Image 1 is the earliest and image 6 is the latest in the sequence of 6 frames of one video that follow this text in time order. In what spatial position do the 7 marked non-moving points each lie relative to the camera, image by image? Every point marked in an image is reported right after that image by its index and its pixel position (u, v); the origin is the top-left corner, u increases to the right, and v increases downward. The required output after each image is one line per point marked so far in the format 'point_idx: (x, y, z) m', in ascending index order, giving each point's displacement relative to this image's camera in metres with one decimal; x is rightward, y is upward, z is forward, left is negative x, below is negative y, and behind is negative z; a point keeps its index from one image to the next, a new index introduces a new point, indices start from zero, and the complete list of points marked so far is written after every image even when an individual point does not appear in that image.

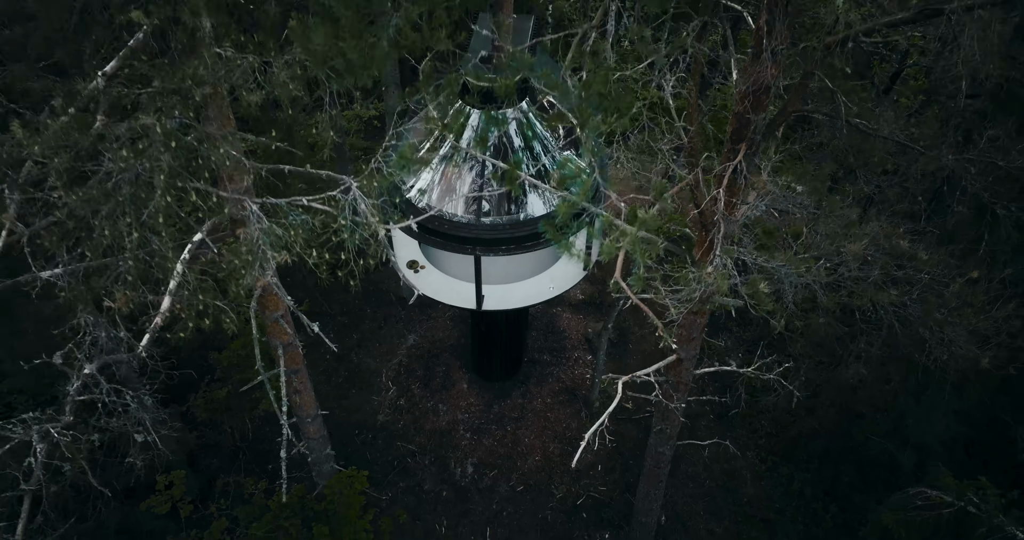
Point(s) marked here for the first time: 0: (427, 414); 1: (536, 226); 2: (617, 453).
0: (-1.7, -2.9, +12.8) m
1: (+0.3, +0.6, +8.6) m
2: (+2.1, -3.6, +12.5) m
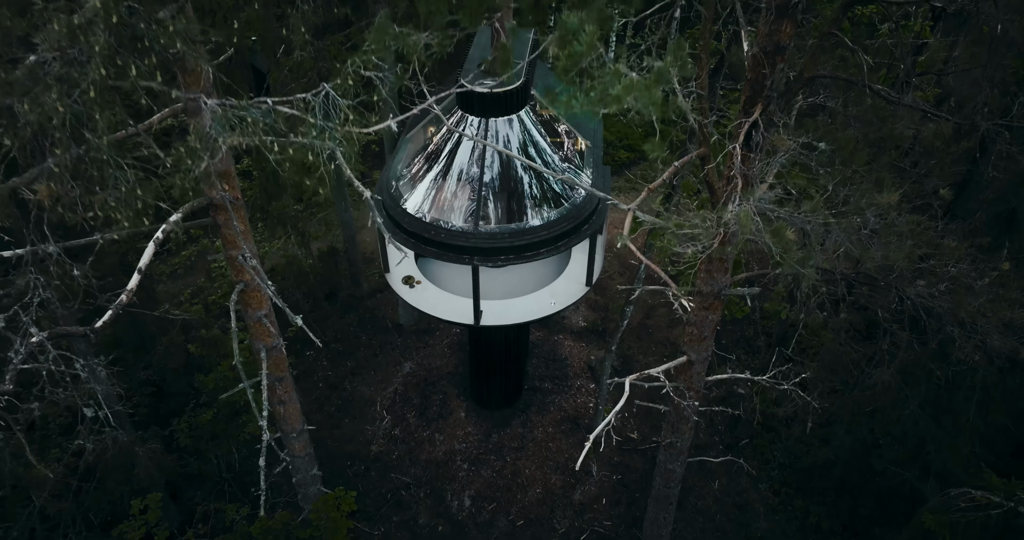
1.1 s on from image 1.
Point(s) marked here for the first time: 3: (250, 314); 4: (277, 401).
0: (-1.7, -3.4, +12.2) m
1: (+0.3, +0.4, +8.3) m
2: (+2.1, -4.0, +11.9) m
3: (-2.5, -0.4, +5.9) m
4: (-2.5, -1.4, +6.6) m
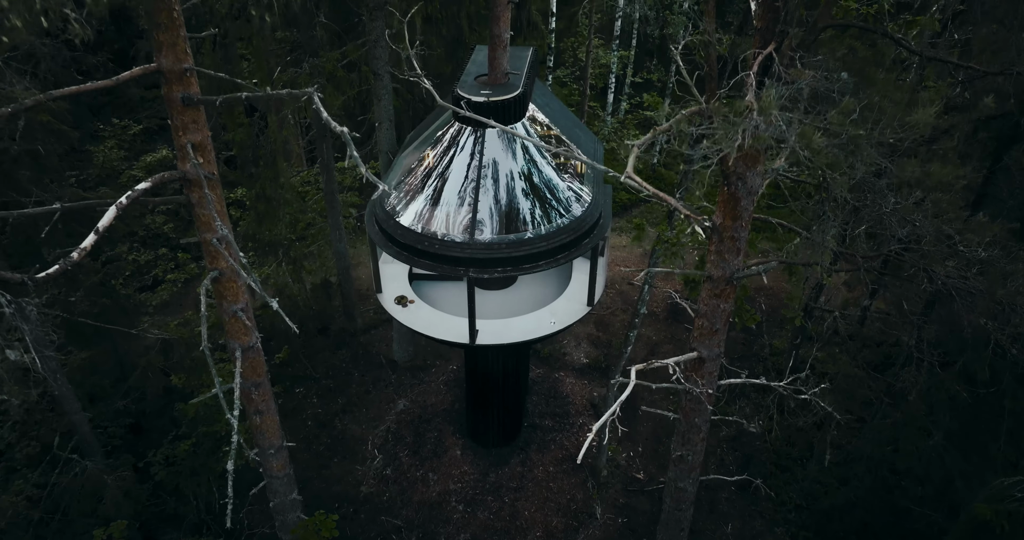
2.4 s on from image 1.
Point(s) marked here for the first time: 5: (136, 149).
0: (-1.8, -3.9, +11.5) m
1: (+0.3, +0.3, +7.9) m
2: (+2.0, -4.5, +11.1) m
3: (-2.5, -0.3, +5.5) m
4: (-2.5, -1.4, +6.1) m
5: (-9.1, +2.9, +15.3) m
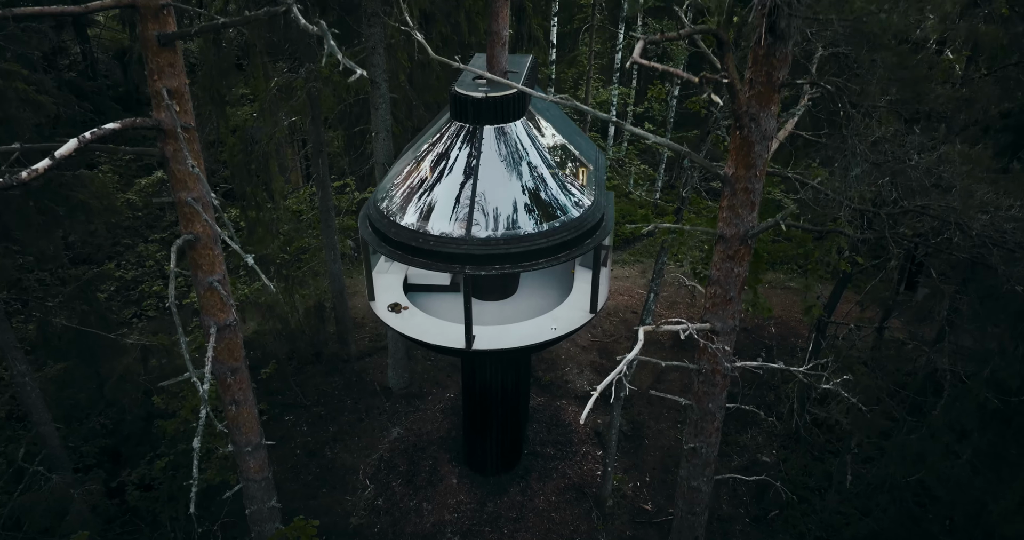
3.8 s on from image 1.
0: (-1.8, -4.2, +10.8) m
1: (+0.3, +0.3, +7.6) m
2: (+2.0, -4.8, +10.3) m
3: (-2.5, -0.1, +5.1) m
4: (-2.5, -1.2, +5.7) m
5: (-9.1, +2.3, +15.2) m
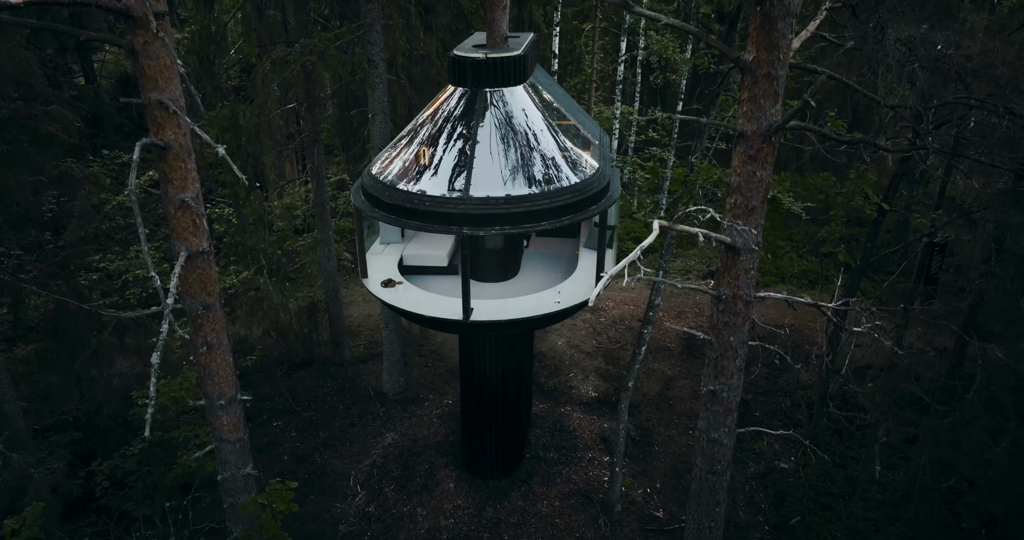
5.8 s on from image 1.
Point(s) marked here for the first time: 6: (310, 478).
0: (-1.8, -4.0, +10.0) m
1: (+0.3, +0.7, +7.2) m
2: (+2.1, -4.5, +9.5) m
3: (-2.5, +0.5, +4.6) m
4: (-2.5, -0.6, +5.1) m
5: (-9.1, +2.1, +14.9) m
6: (-3.5, -3.6, +11.0) m
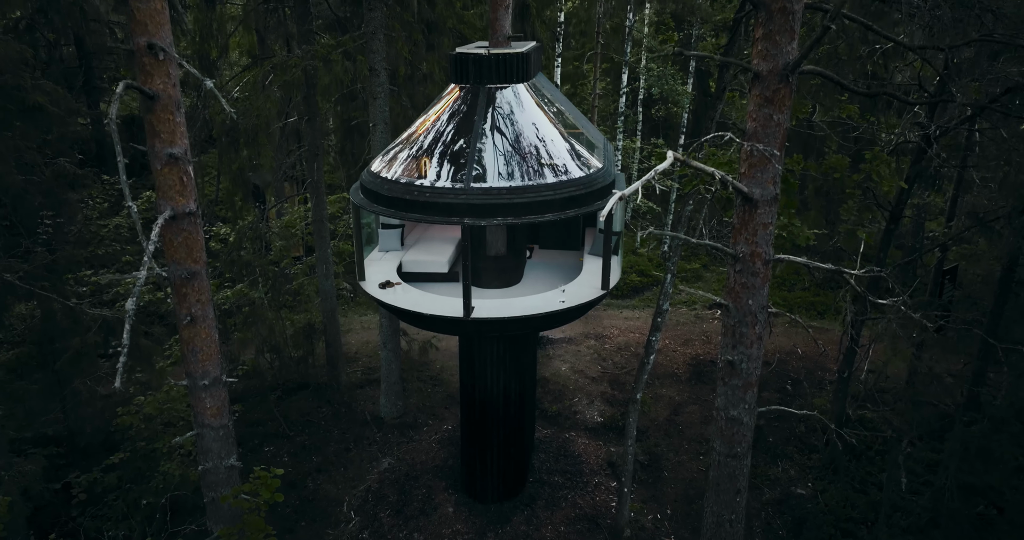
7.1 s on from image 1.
0: (-1.7, -4.1, +9.4) m
1: (+0.3, +0.8, +7.0) m
2: (+2.1, -4.6, +8.8) m
3: (-2.5, +0.8, +4.4) m
4: (-2.5, -0.3, +4.8) m
5: (-9.1, +1.5, +14.8) m
6: (-3.5, -3.9, +10.4) m
